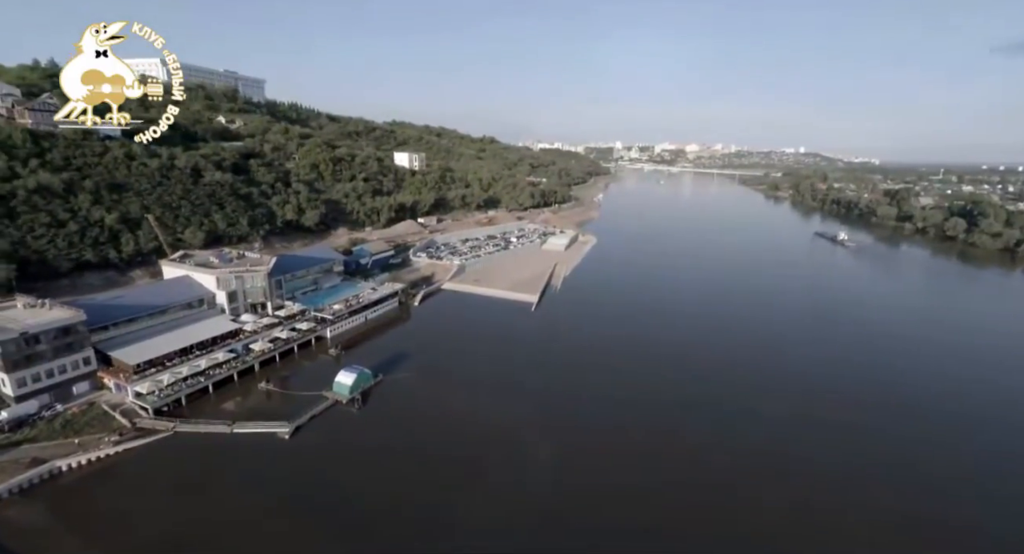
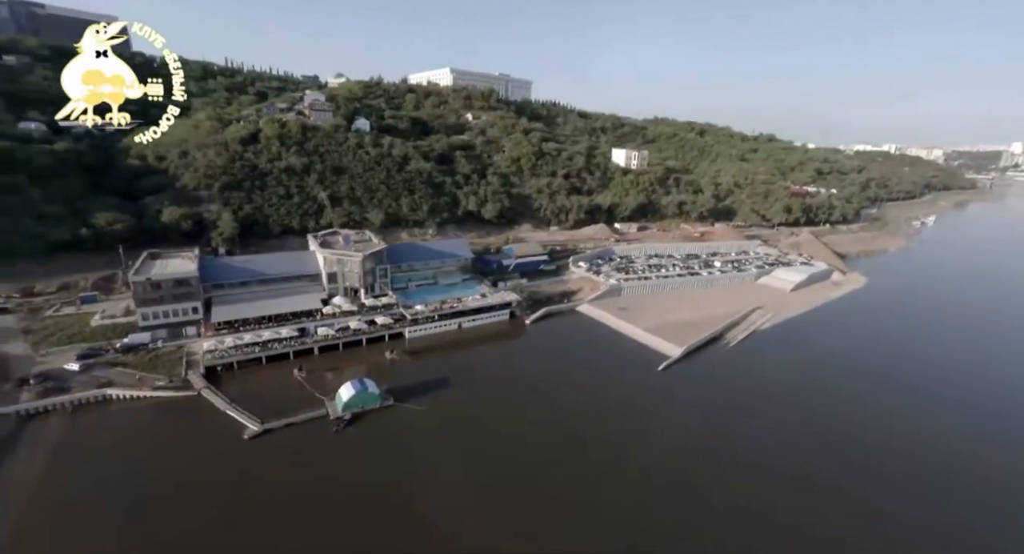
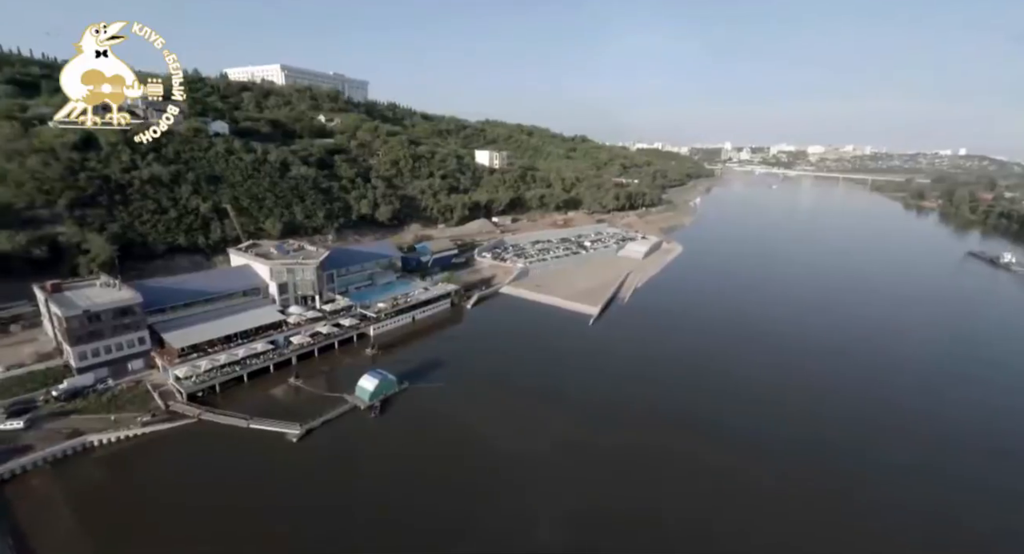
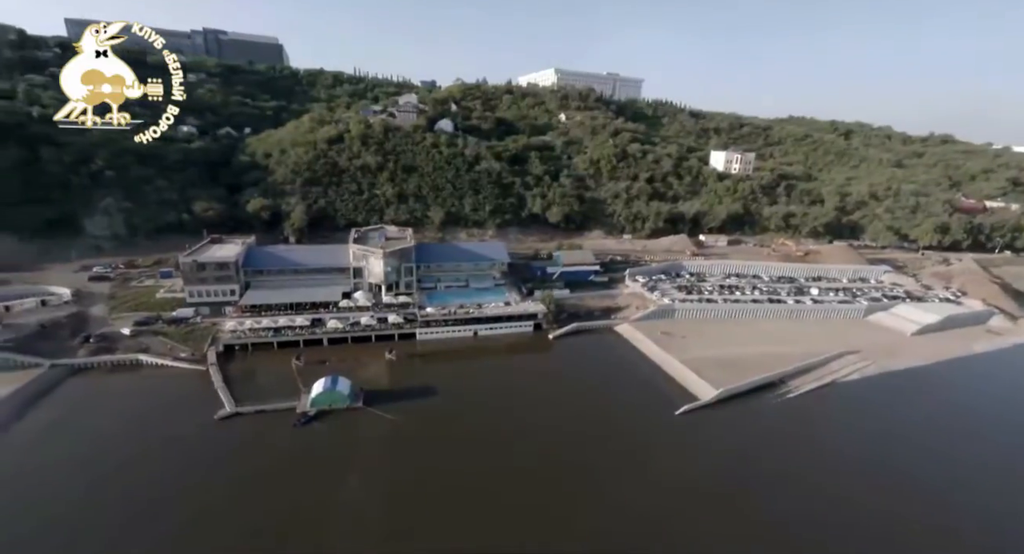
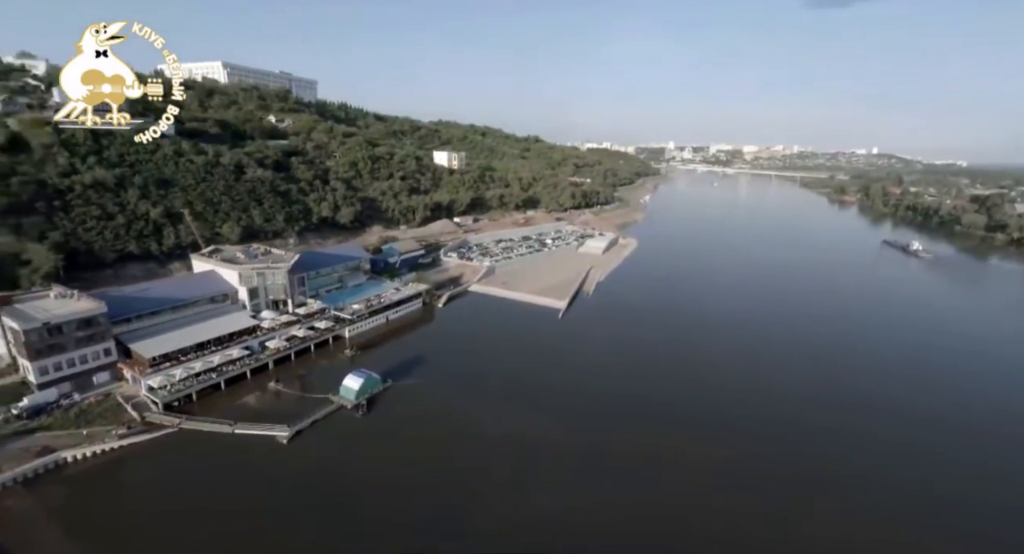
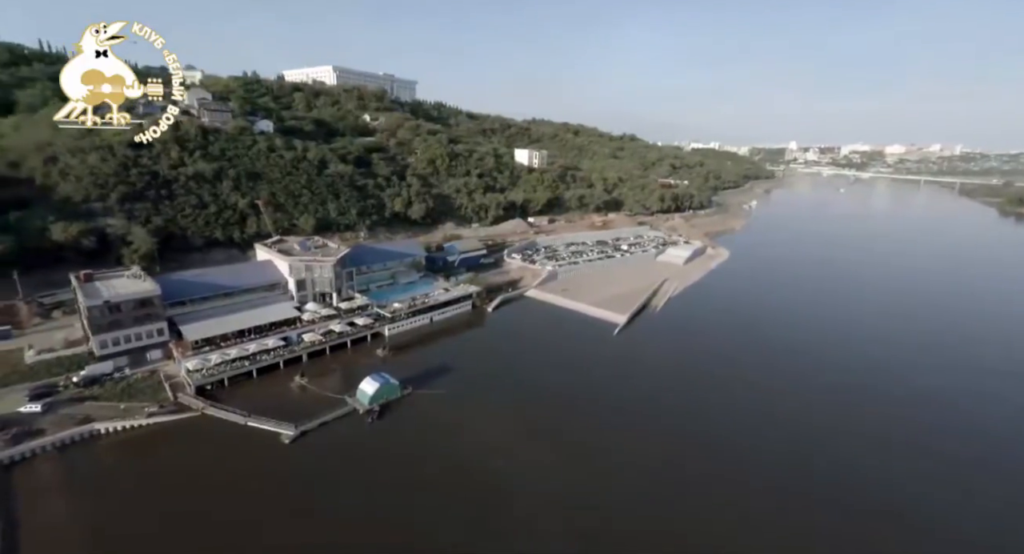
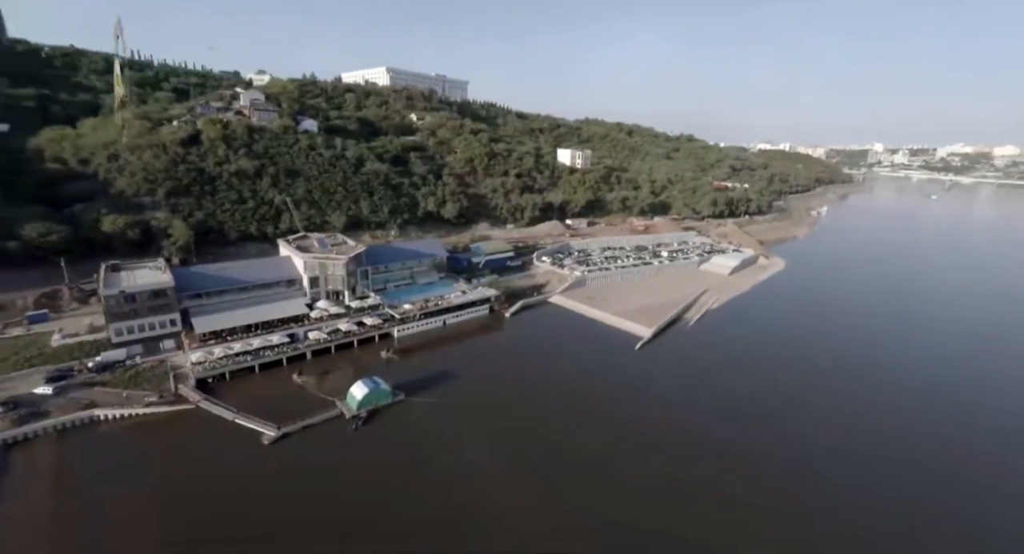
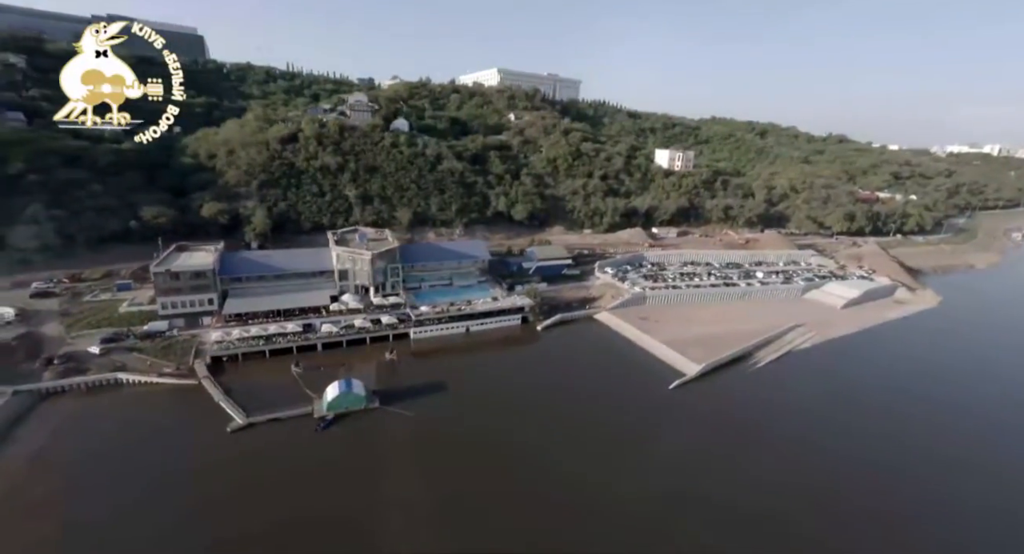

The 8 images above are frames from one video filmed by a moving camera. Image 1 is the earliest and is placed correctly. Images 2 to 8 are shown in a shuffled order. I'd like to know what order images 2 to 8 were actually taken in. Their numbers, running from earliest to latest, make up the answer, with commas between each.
5, 3, 6, 7, 2, 8, 4
